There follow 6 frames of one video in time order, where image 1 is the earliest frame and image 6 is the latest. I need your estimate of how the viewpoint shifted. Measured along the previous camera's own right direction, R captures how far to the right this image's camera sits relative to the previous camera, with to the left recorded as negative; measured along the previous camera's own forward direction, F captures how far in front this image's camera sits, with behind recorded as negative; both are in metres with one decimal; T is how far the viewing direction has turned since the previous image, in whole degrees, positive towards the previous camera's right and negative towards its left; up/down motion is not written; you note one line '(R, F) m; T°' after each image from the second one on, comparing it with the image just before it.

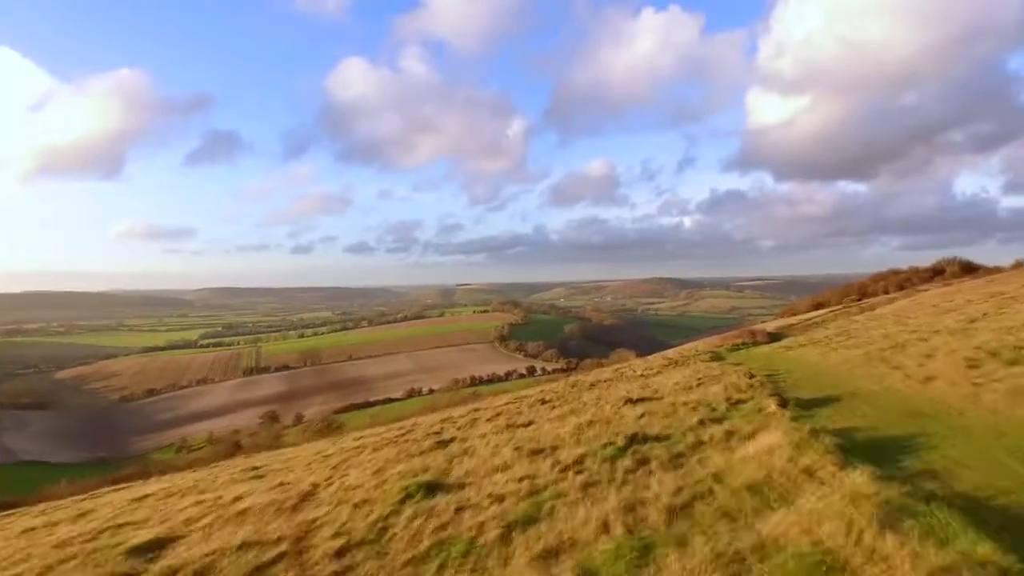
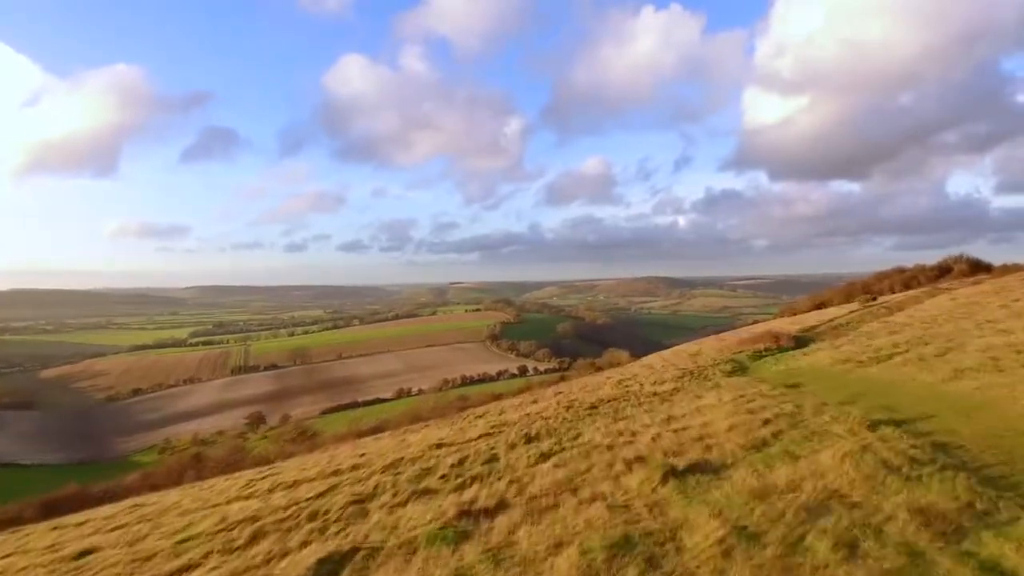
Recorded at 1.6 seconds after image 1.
(+0.3, +2.1) m; +1°
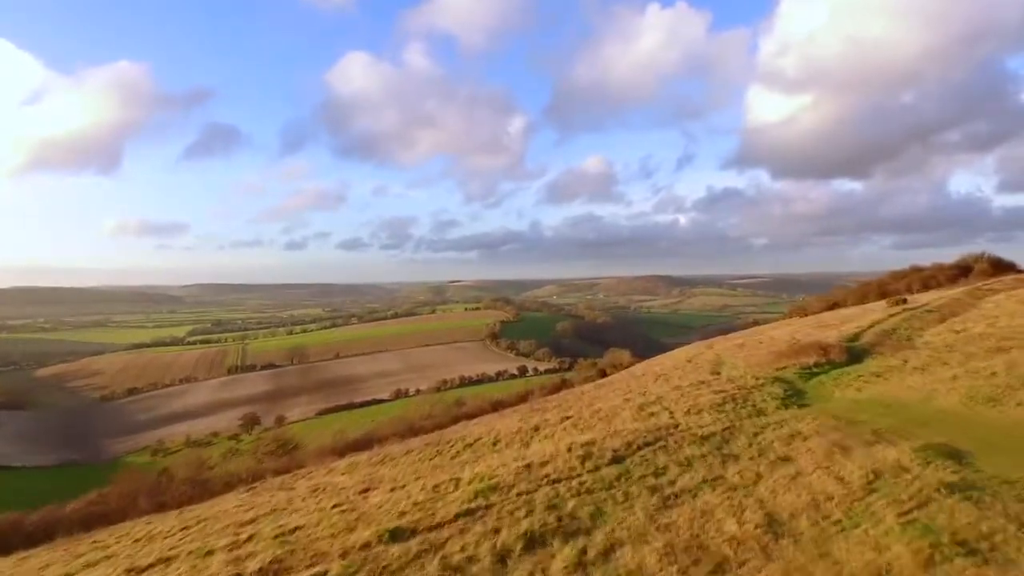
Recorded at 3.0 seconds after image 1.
(0.0, +2.1) m; 0°
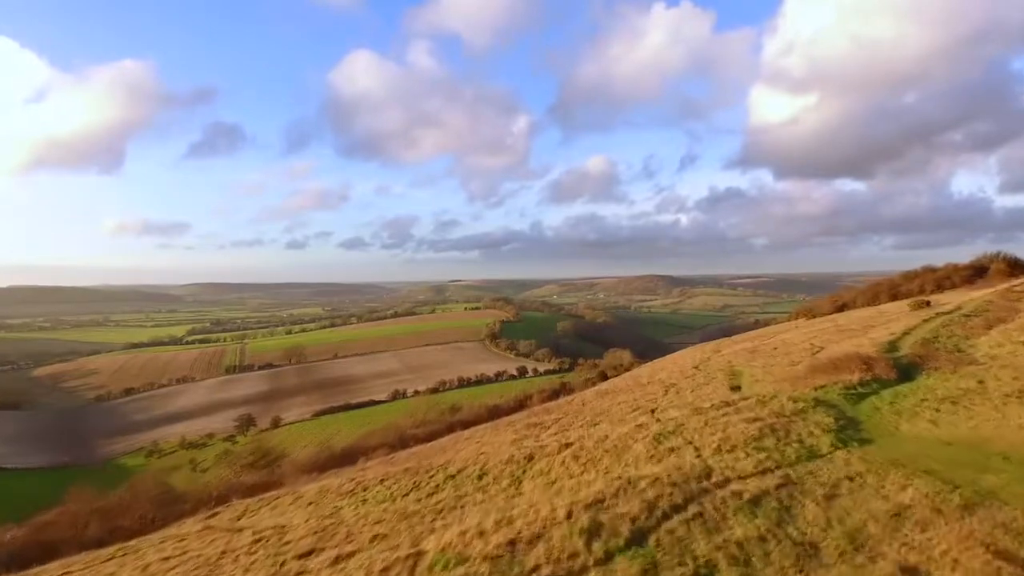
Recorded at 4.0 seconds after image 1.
(+0.1, +1.6) m; 0°
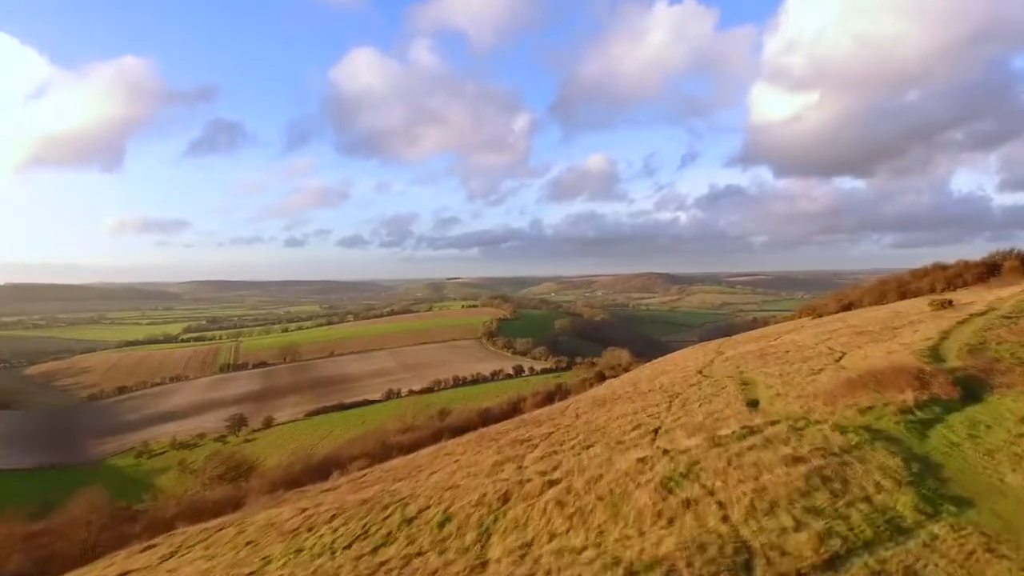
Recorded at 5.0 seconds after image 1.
(+0.3, +1.7) m; 0°
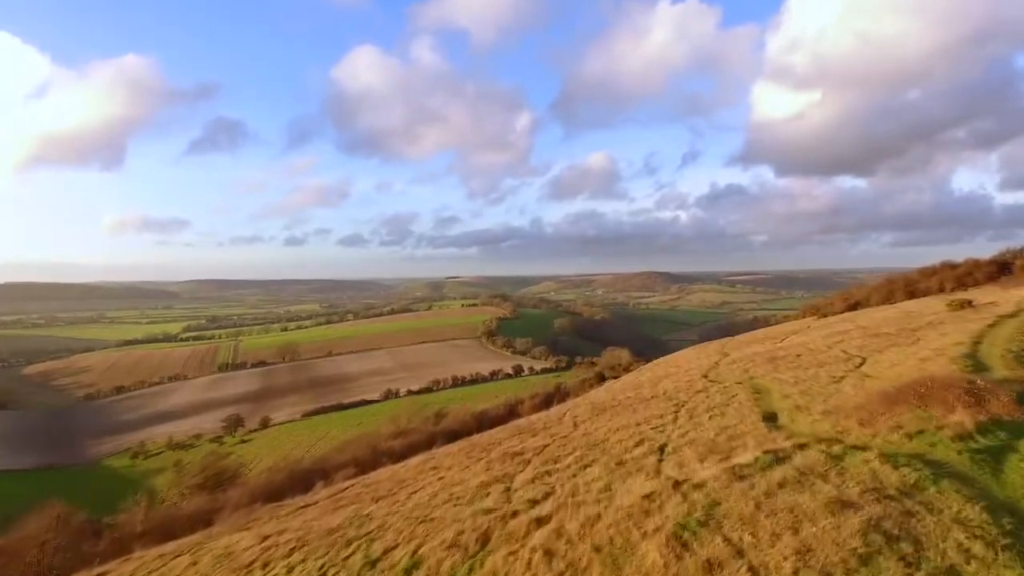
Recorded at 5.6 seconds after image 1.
(+0.1, +1.1) m; 0°
